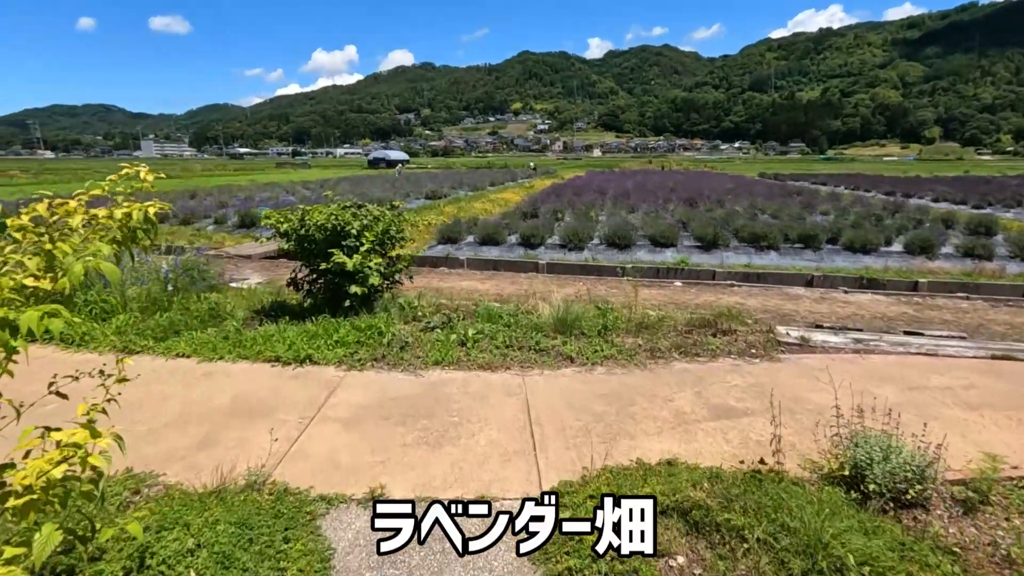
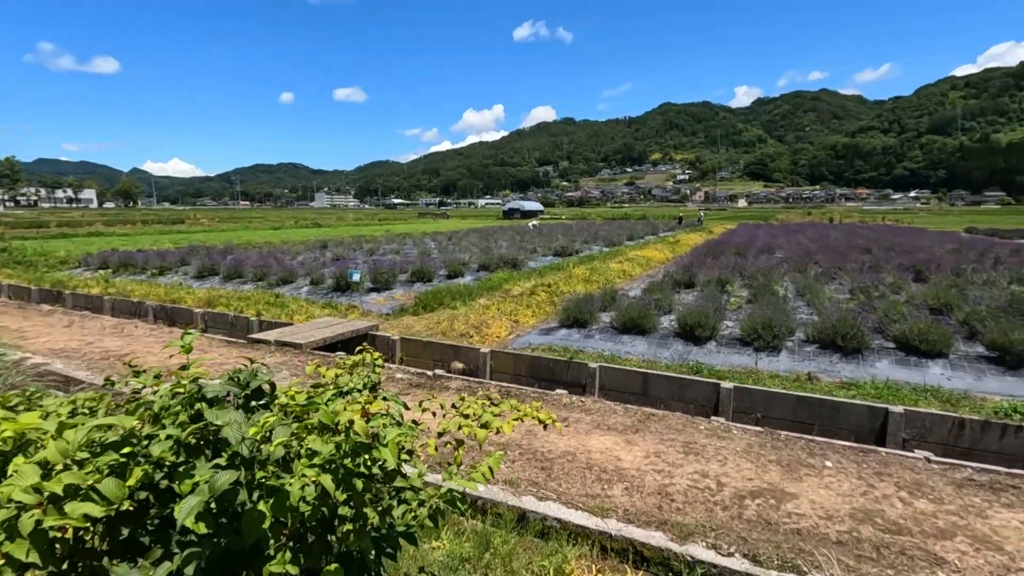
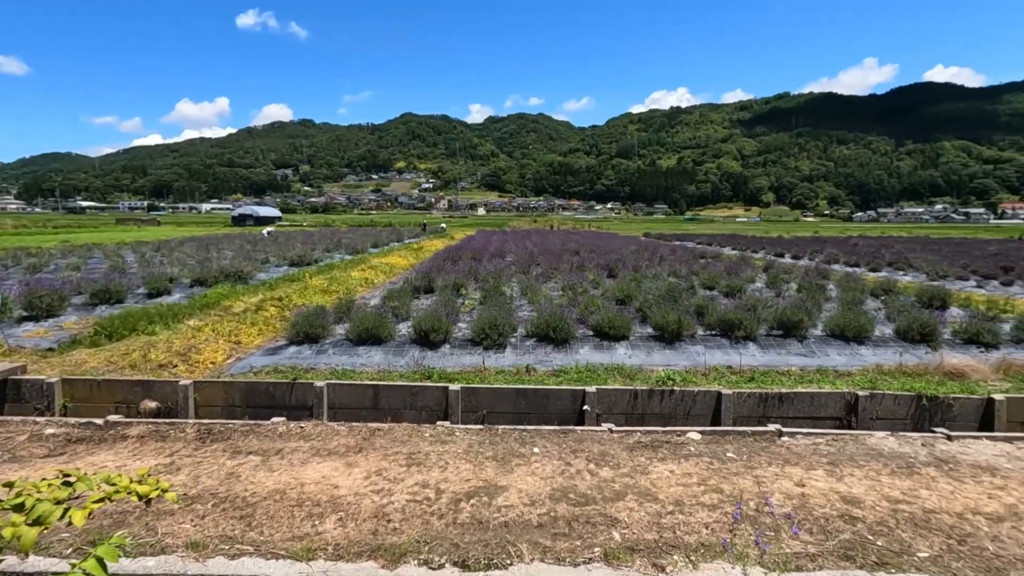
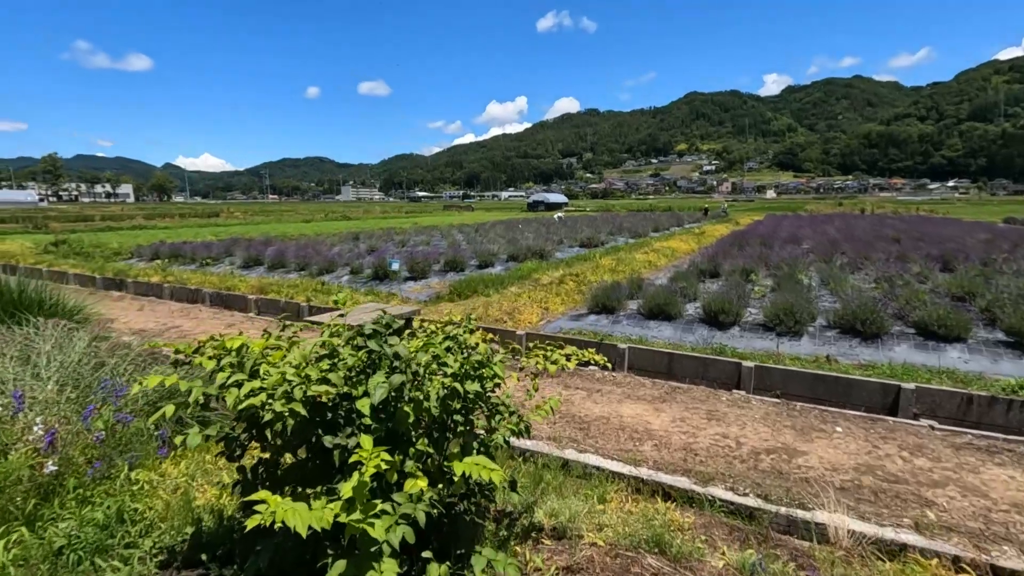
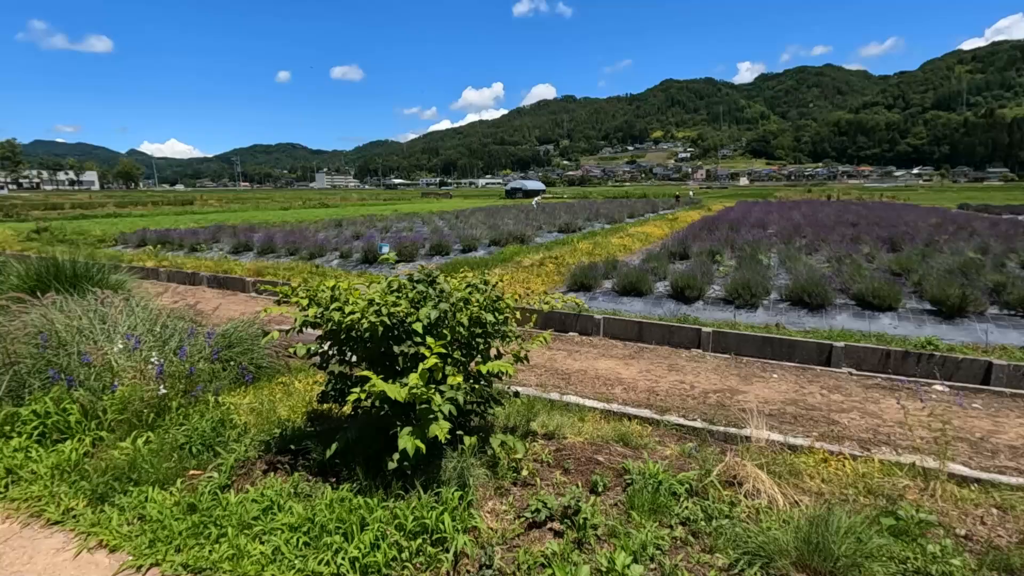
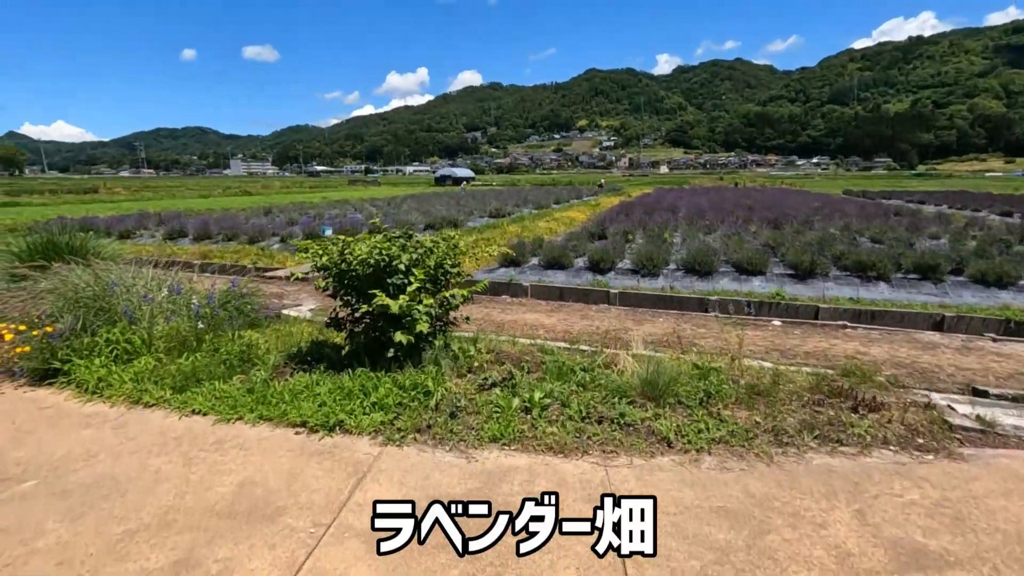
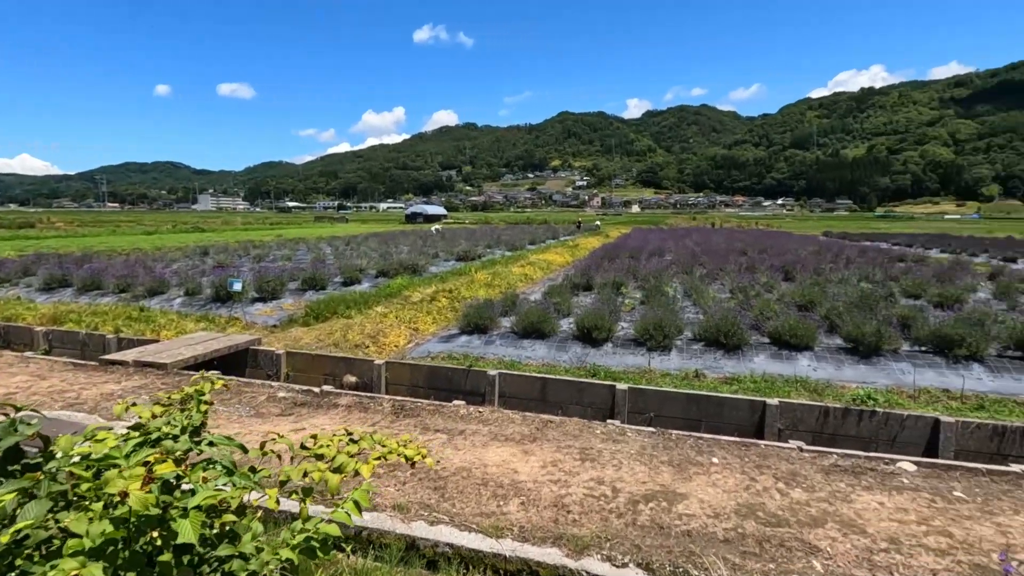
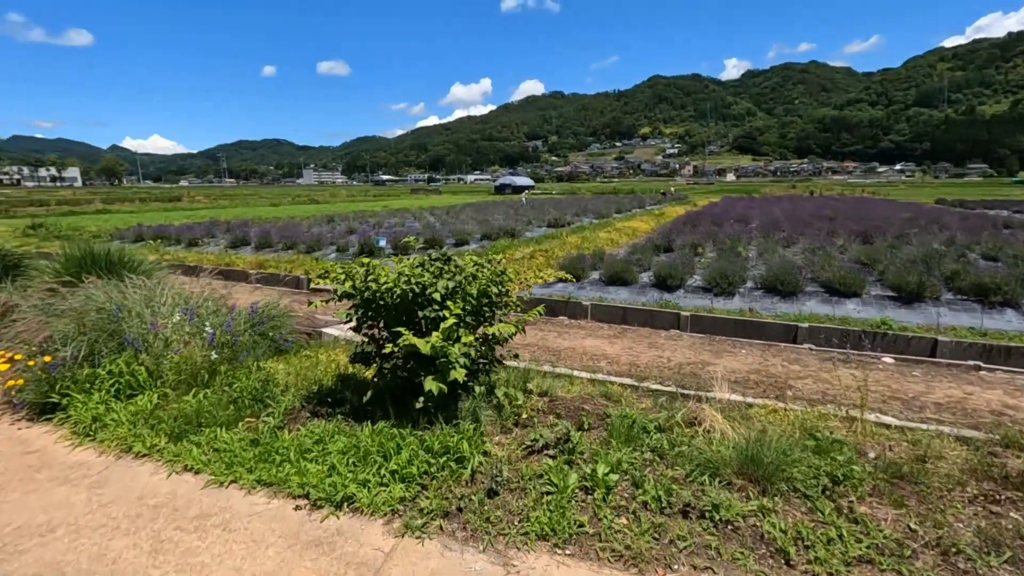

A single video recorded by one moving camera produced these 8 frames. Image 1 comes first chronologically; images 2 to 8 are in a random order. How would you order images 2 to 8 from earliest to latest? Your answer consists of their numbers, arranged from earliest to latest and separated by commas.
6, 8, 5, 4, 2, 7, 3
